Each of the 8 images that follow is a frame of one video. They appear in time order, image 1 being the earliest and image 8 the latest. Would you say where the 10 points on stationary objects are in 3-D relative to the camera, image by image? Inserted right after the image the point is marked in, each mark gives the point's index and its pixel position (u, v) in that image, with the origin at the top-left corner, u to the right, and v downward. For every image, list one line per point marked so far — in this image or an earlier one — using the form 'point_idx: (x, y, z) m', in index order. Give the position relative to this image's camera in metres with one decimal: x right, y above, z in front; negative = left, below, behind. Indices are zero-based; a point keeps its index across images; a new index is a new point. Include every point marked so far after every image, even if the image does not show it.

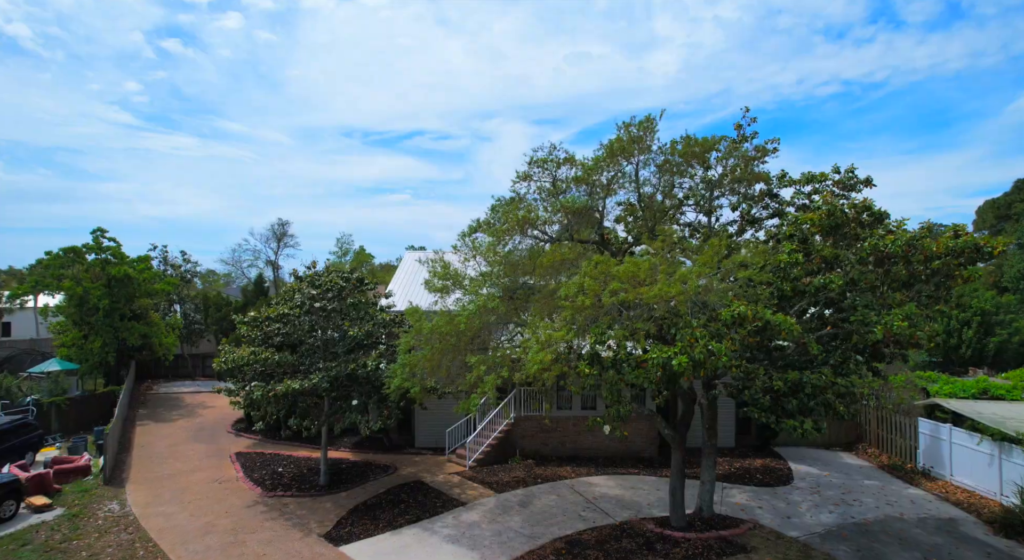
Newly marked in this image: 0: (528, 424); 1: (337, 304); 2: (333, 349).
0: (+0.5, -4.3, +18.2) m
1: (-4.3, -0.5, +14.6) m
2: (-4.3, -1.7, +14.5) m
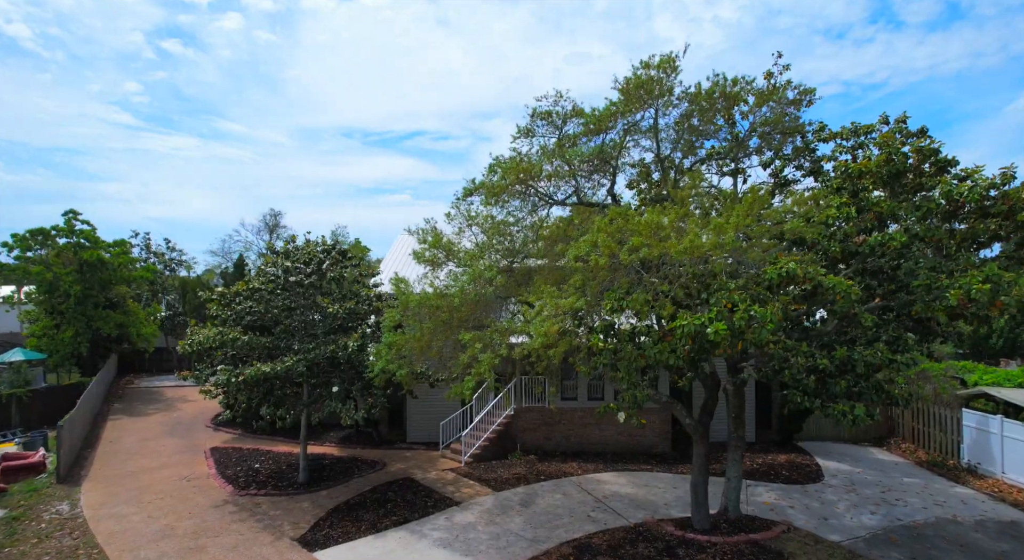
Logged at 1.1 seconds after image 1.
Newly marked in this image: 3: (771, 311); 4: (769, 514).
0: (+0.5, -3.8, +16.6) m
1: (-4.3, 0.0, +13.1) m
2: (-4.3, -1.1, +12.9) m
3: (+3.1, -0.4, +7.3) m
4: (+5.0, -4.6, +11.7) m
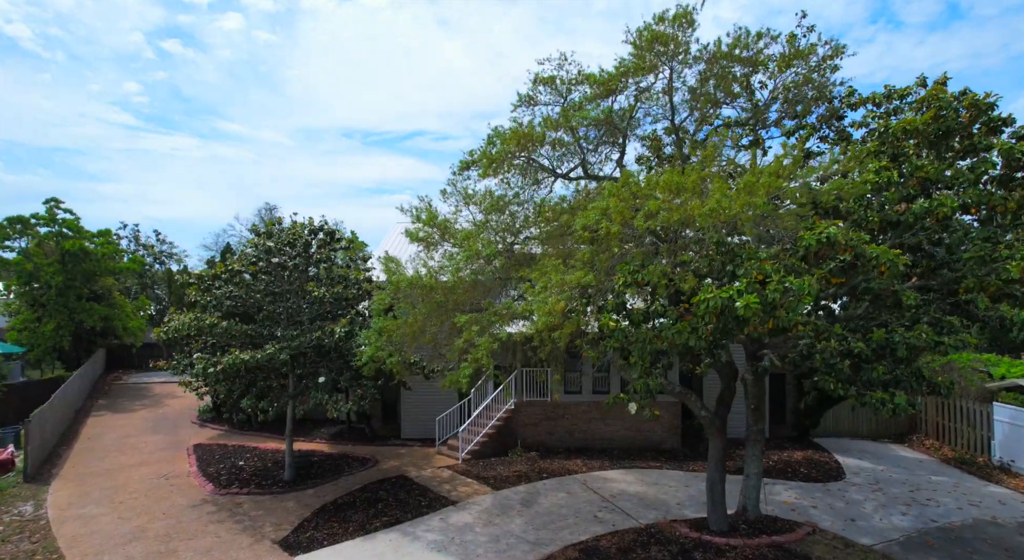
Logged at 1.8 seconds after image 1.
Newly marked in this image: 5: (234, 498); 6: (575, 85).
0: (+0.5, -3.4, +15.7) m
1: (-4.3, +0.4, +12.2) m
2: (-4.3, -0.7, +12.0) m
3: (+3.1, 0.0, +6.4) m
4: (+5.0, -4.2, +10.8) m
5: (-5.6, -4.4, +12.1) m
6: (+1.1, +3.4, +10.5) m
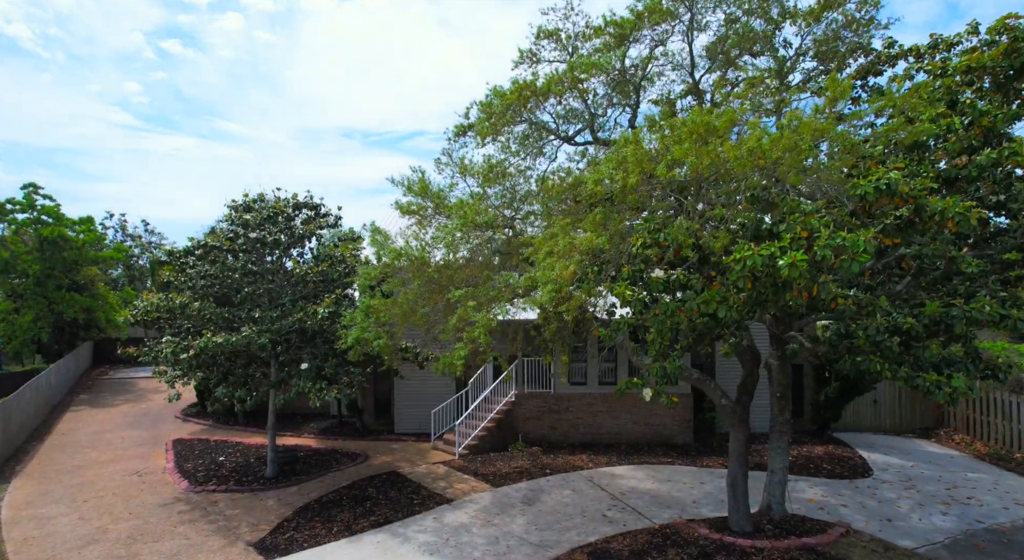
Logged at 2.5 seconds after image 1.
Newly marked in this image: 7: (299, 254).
0: (+0.5, -3.0, +14.7) m
1: (-4.2, +0.8, +11.2) m
2: (-4.3, -0.3, +11.0) m
3: (+3.2, +0.4, +5.4) m
4: (+5.0, -3.8, +9.8) m
5: (-5.6, -4.0, +11.1) m
6: (+1.1, +3.8, +9.5) m
7: (-4.0, +0.5, +11.4) m
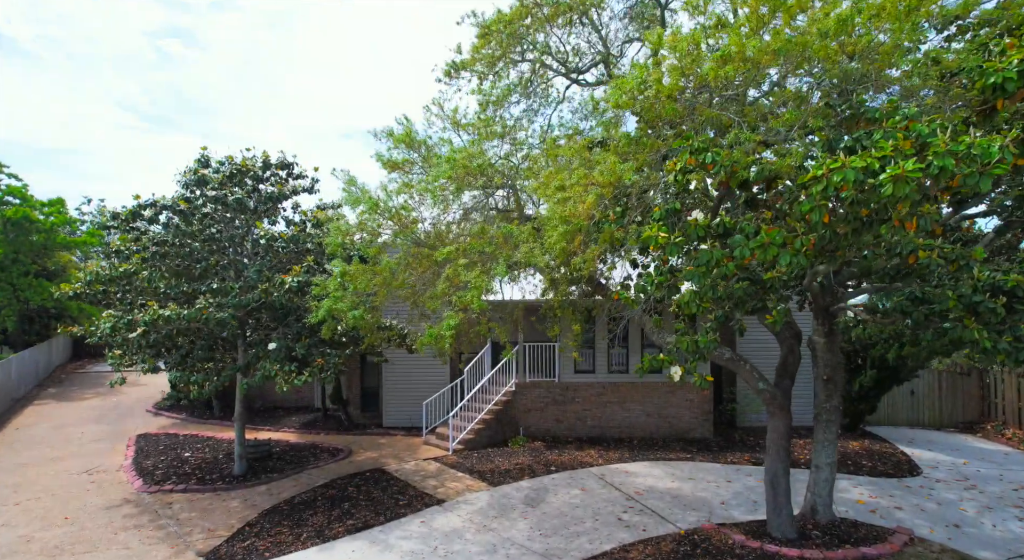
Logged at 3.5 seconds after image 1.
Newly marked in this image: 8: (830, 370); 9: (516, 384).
0: (+0.5, -2.5, +13.3) m
1: (-4.2, +1.3, +9.8) m
2: (-4.3, +0.2, +9.6) m
3: (+3.2, +0.9, +3.9) m
4: (+5.0, -3.3, +8.4) m
5: (-5.6, -3.5, +9.7) m
6: (+1.1, +4.3, +8.1) m
7: (-4.0, +1.0, +9.9) m
8: (+4.3, -1.2, +8.2) m
9: (+0.1, -2.3, +13.3) m
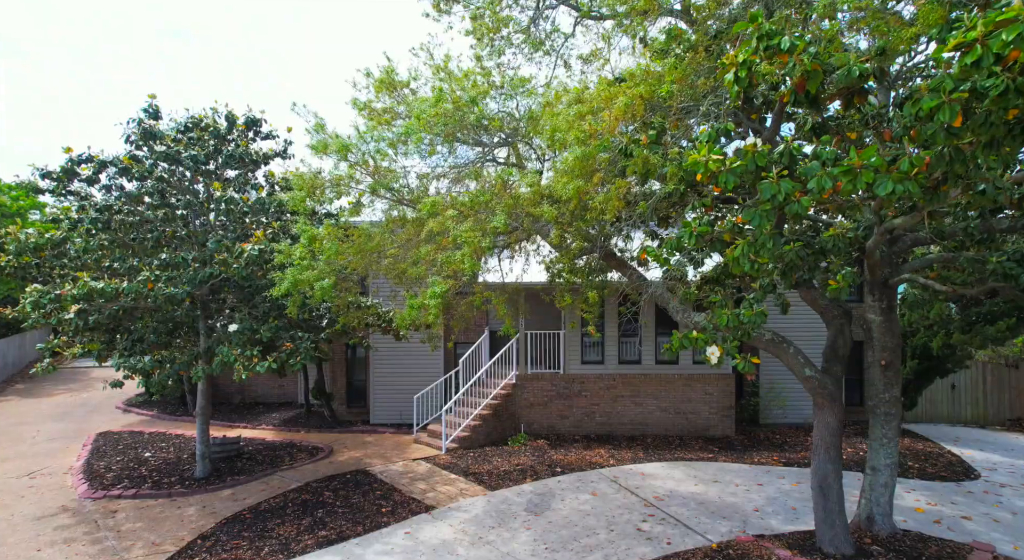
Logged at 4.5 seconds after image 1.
0: (+0.5, -2.1, +12.0) m
1: (-4.2, +1.7, +8.5) m
2: (-4.3, +0.6, +8.3) m
3: (+3.2, +1.3, +2.6) m
4: (+5.1, -2.9, +7.1) m
5: (-5.6, -3.1, +8.4) m
6: (+1.1, +4.7, +6.8) m
7: (-4.0, +1.4, +8.6) m
8: (+4.4, -0.8, +6.9) m
9: (+0.1, -1.9, +12.0) m
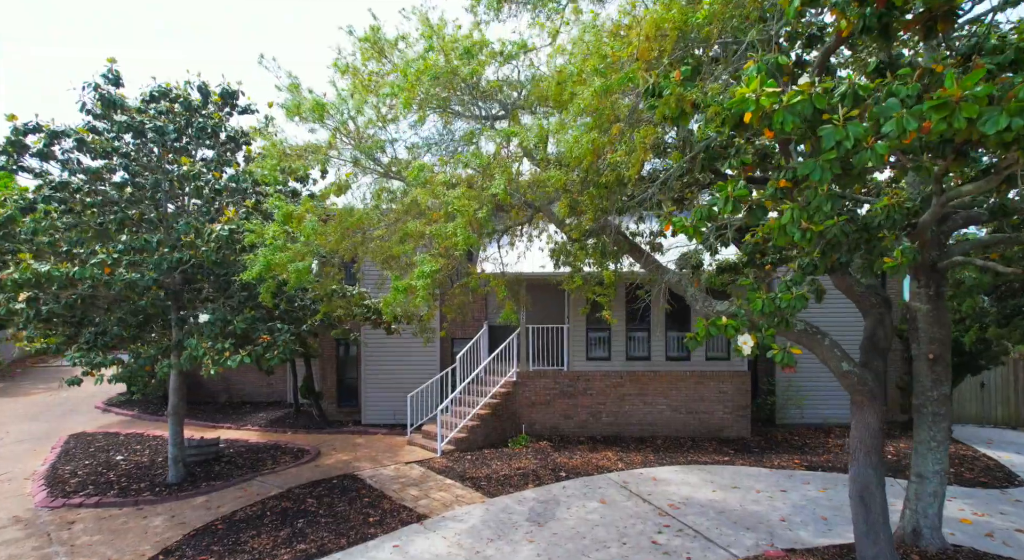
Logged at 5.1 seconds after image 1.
0: (+0.5, -1.9, +11.2) m
1: (-4.2, +1.9, +7.7) m
2: (-4.3, +0.7, +7.5) m
3: (+3.2, +1.5, +1.9) m
4: (+5.1, -2.8, +6.3) m
5: (-5.6, -2.9, +7.6) m
6: (+1.1, +4.9, +6.0) m
7: (-4.0, +1.6, +7.9) m
8: (+4.4, -0.7, +6.2) m
9: (+0.1, -1.7, +11.2) m
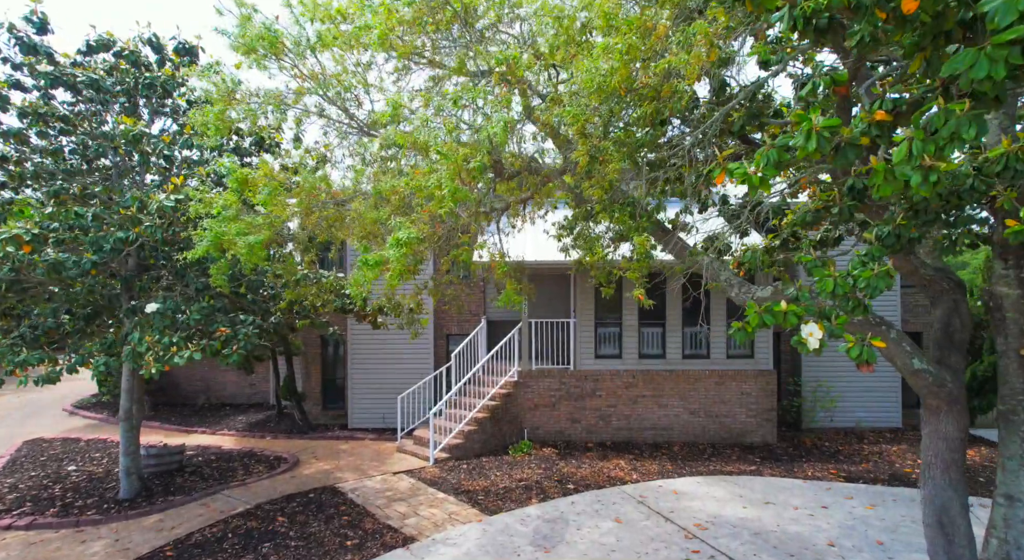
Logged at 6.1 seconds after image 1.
0: (+0.5, -1.8, +10.1) m
1: (-4.2, +2.0, +6.6) m
2: (-4.2, +0.9, +6.4) m
3: (+3.2, +1.6, +0.8) m
4: (+5.1, -2.6, +5.3) m
5: (-5.5, -2.7, +6.5) m
6: (+1.2, +5.0, +4.9) m
7: (-4.0, +1.7, +6.8) m
8: (+4.4, -0.5, +5.1) m
9: (+0.1, -1.6, +10.2) m
